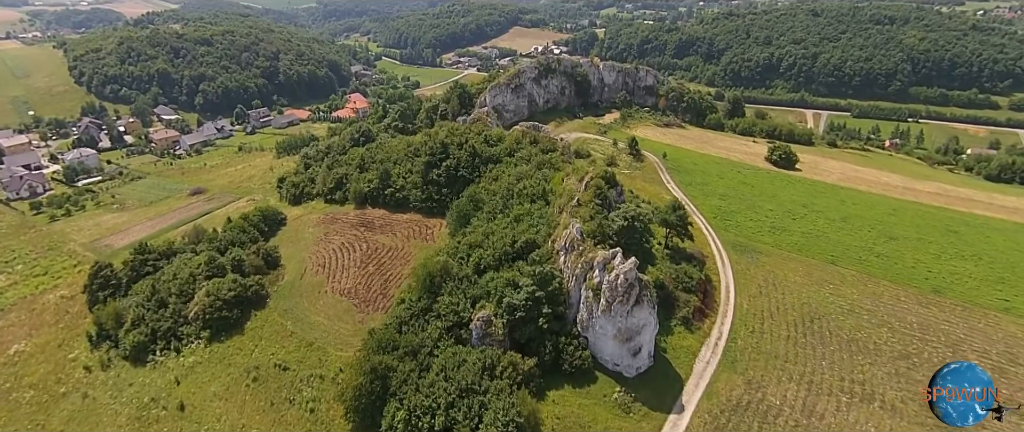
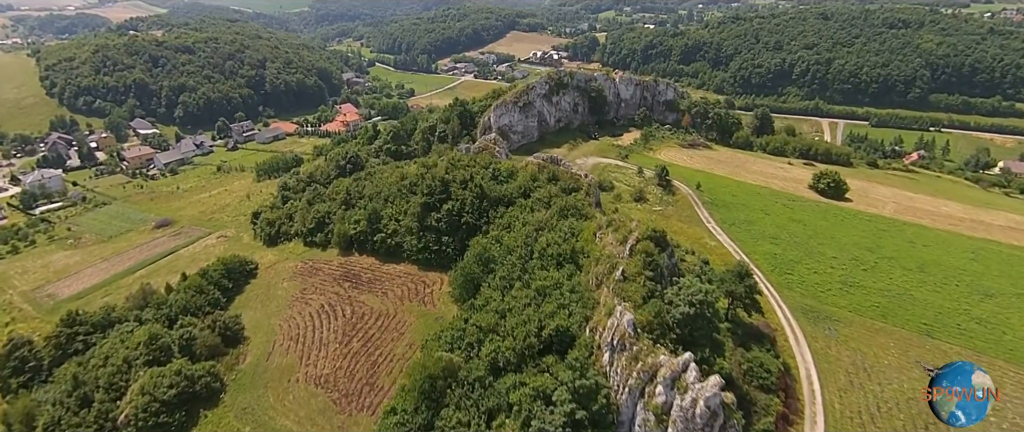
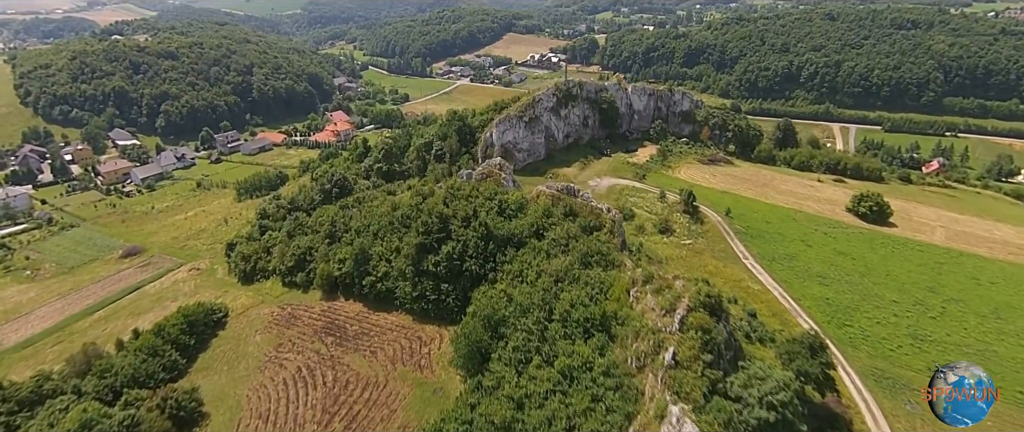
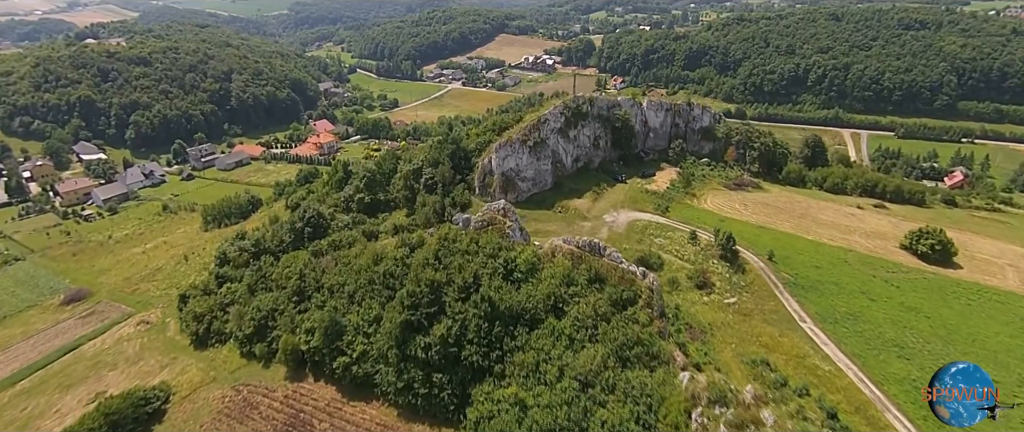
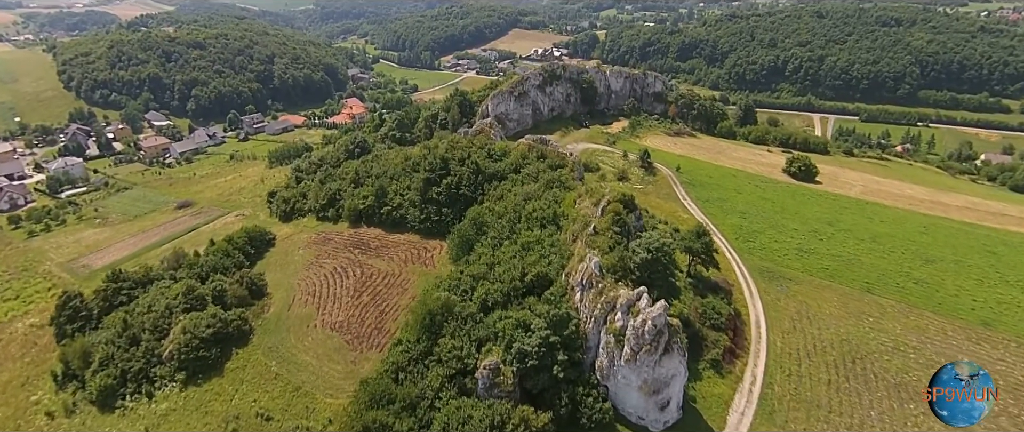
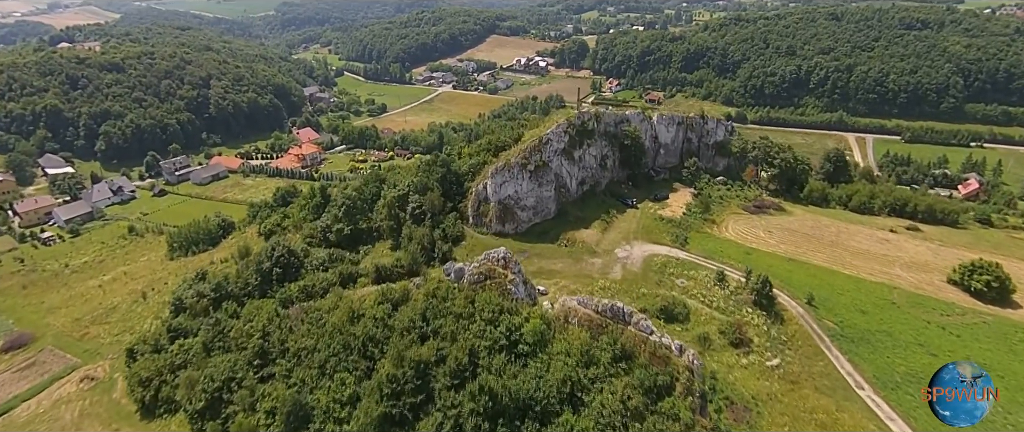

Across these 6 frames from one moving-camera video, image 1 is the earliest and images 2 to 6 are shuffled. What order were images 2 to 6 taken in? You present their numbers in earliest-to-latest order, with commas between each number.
5, 2, 3, 4, 6
